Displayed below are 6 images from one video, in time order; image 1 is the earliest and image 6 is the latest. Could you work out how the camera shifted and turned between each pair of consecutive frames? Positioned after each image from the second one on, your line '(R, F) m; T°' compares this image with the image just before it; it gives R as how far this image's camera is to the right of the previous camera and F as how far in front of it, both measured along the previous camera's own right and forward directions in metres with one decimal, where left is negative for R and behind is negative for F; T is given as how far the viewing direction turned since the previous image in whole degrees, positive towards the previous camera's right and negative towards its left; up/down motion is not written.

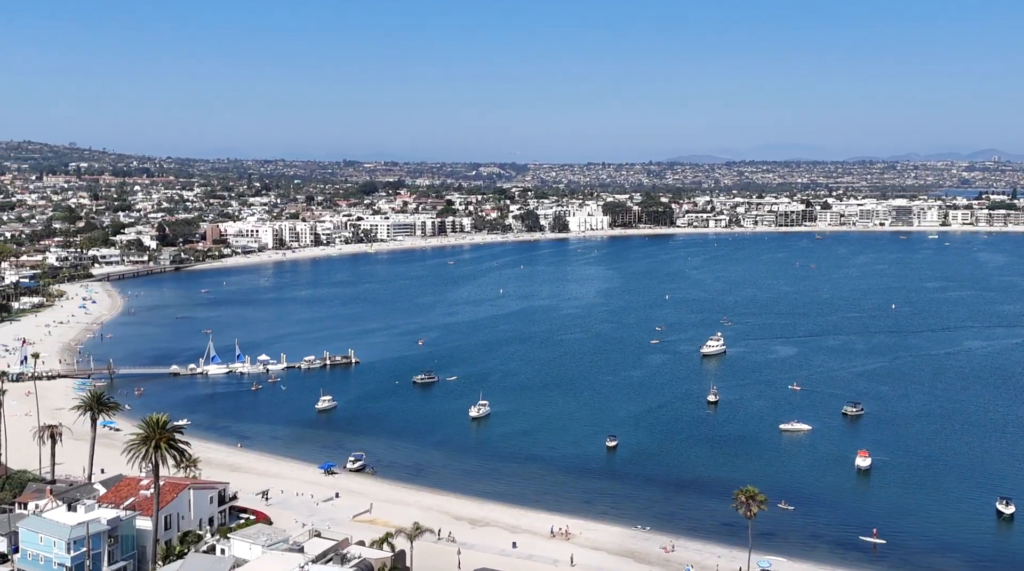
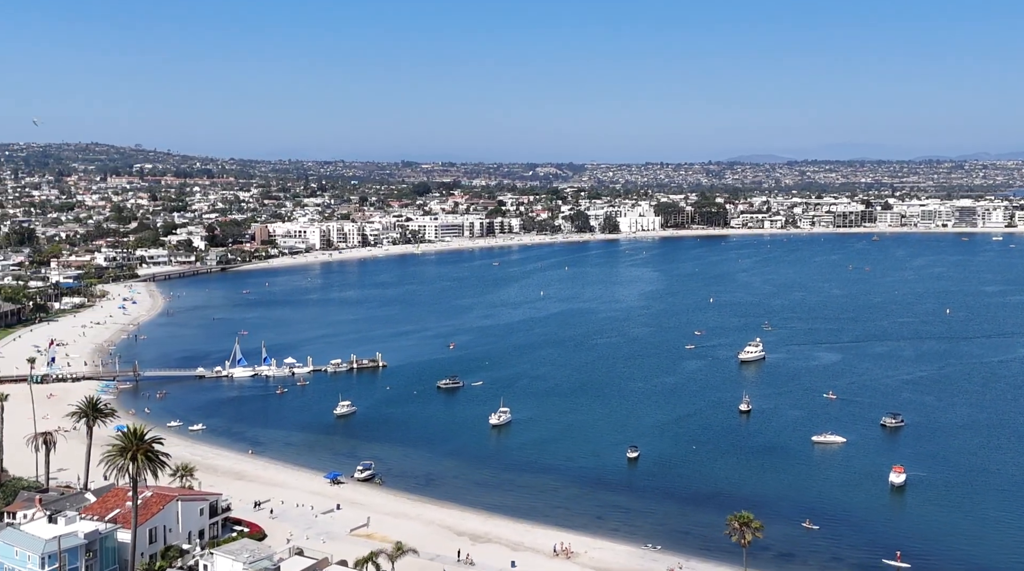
(+1.5, +1.4) m; -3°
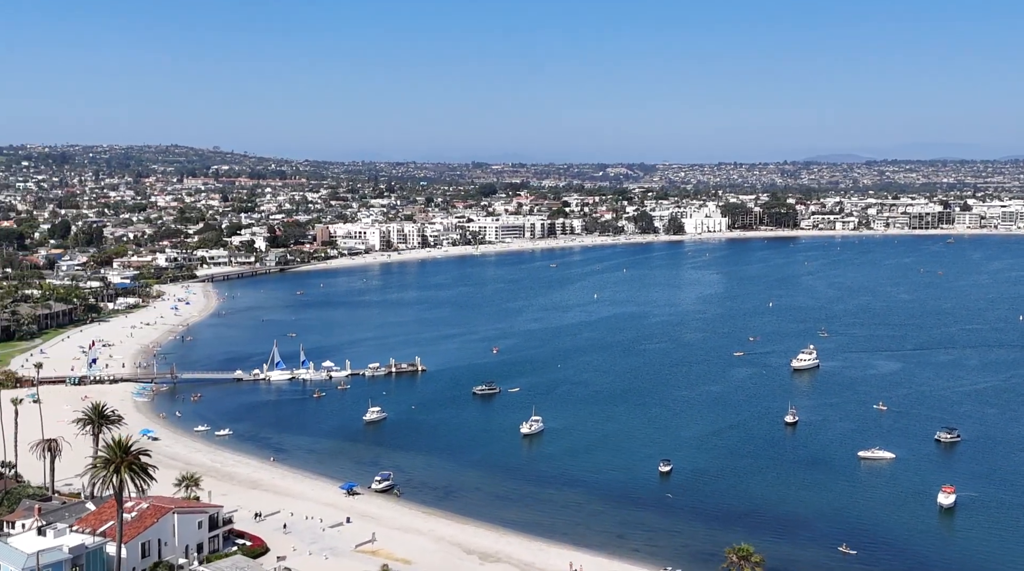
(+1.5, +1.5) m; -4°
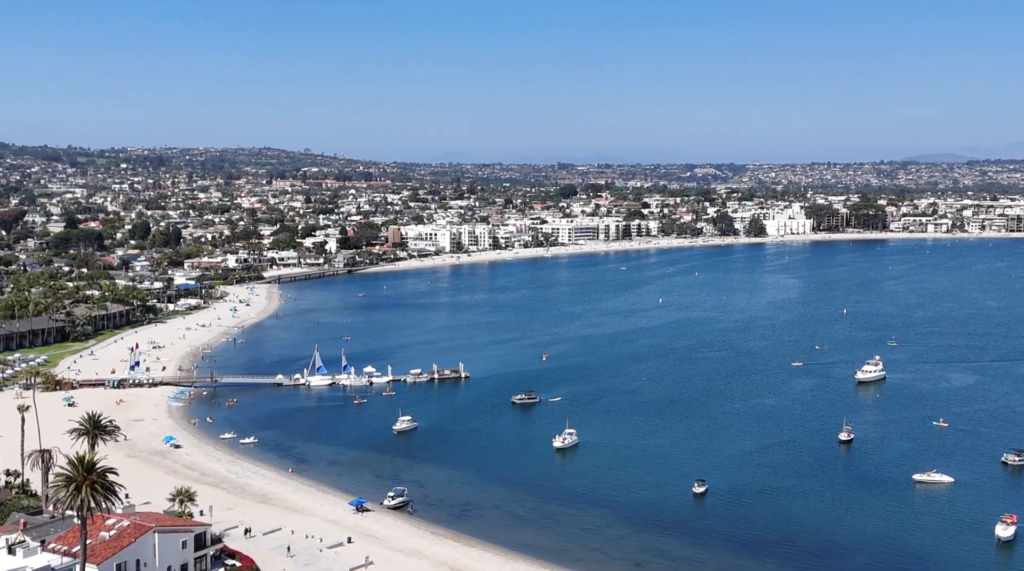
(+2.1, +2.1) m; -5°
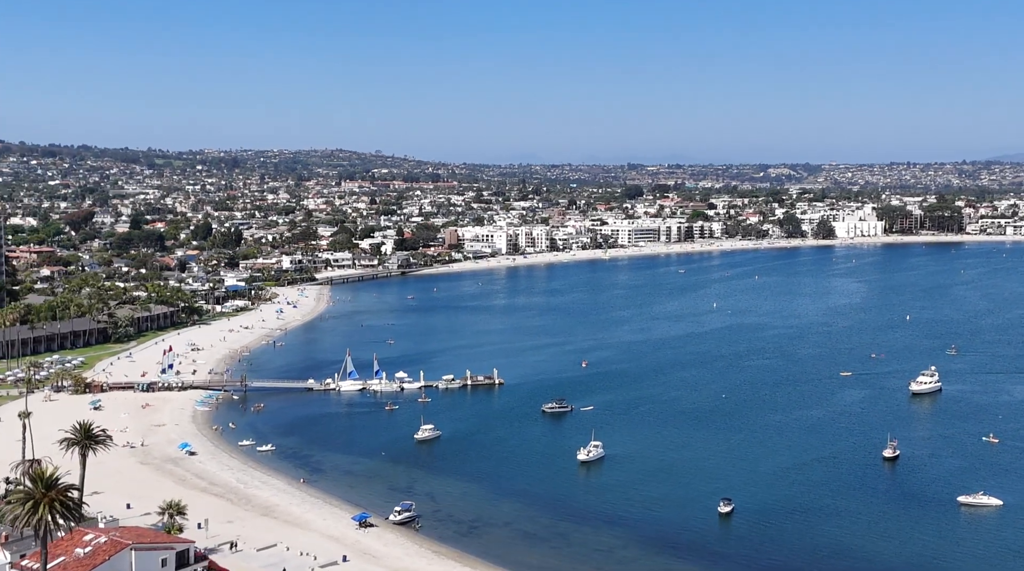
(+1.7, +1.7) m; -4°
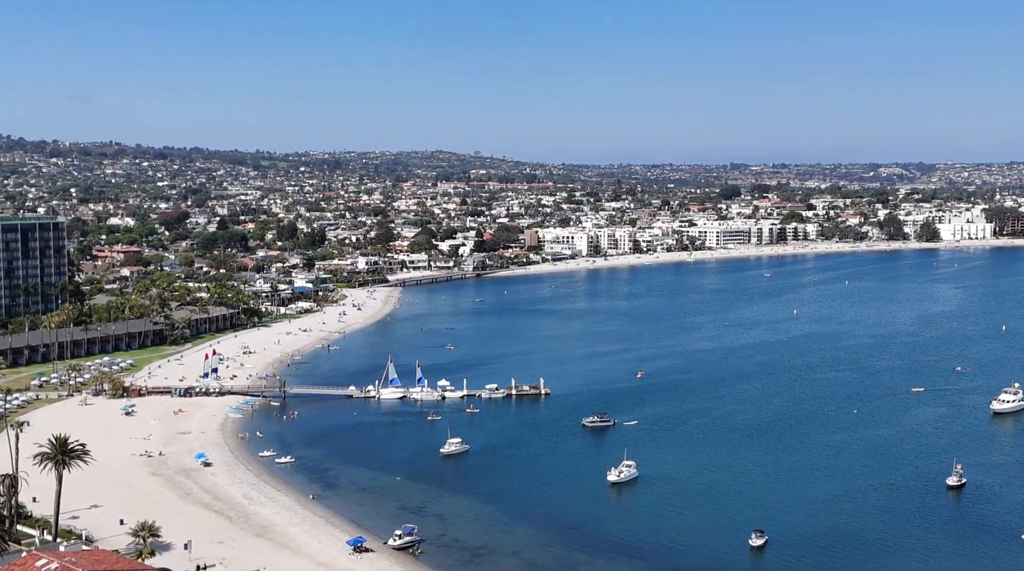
(+2.5, +2.6) m; -5°
